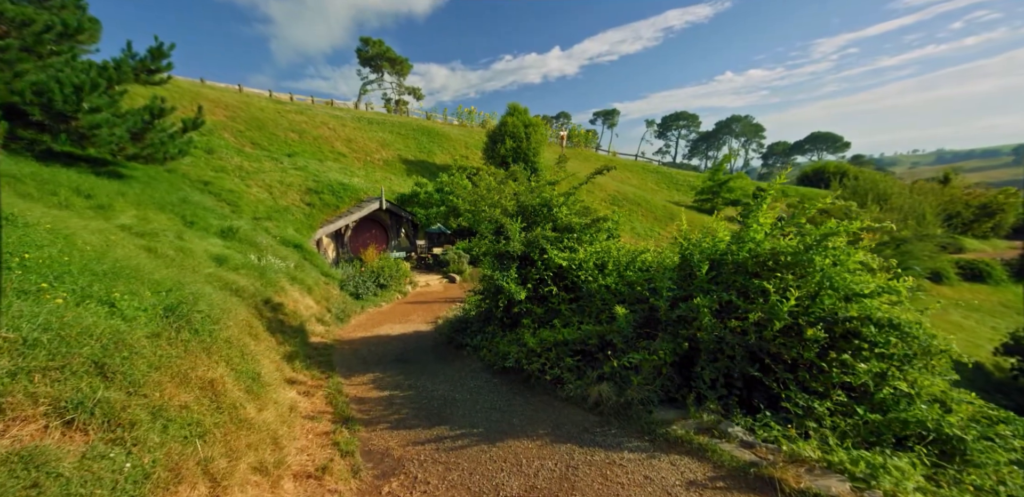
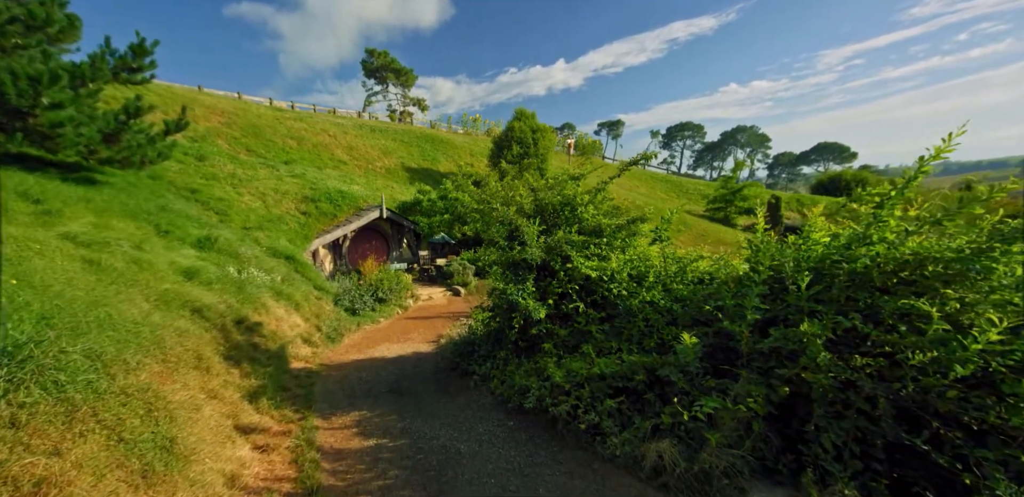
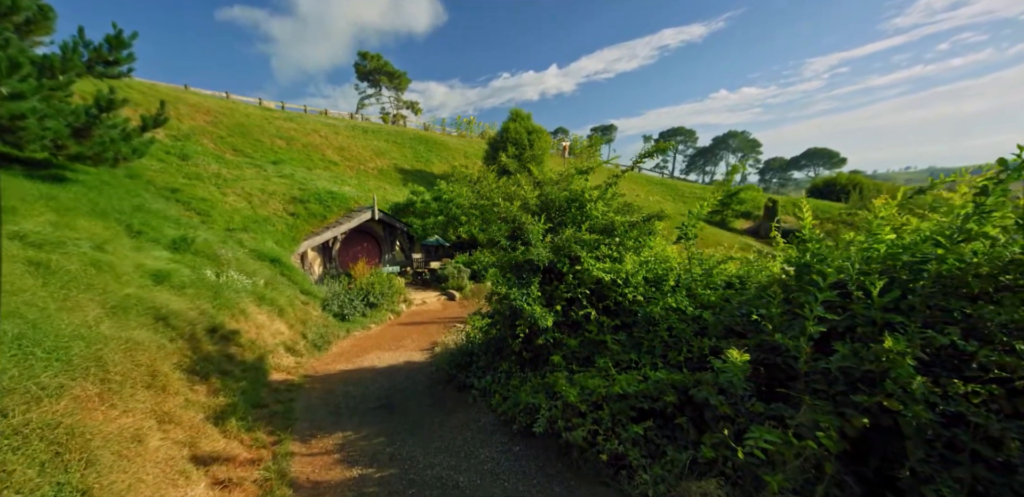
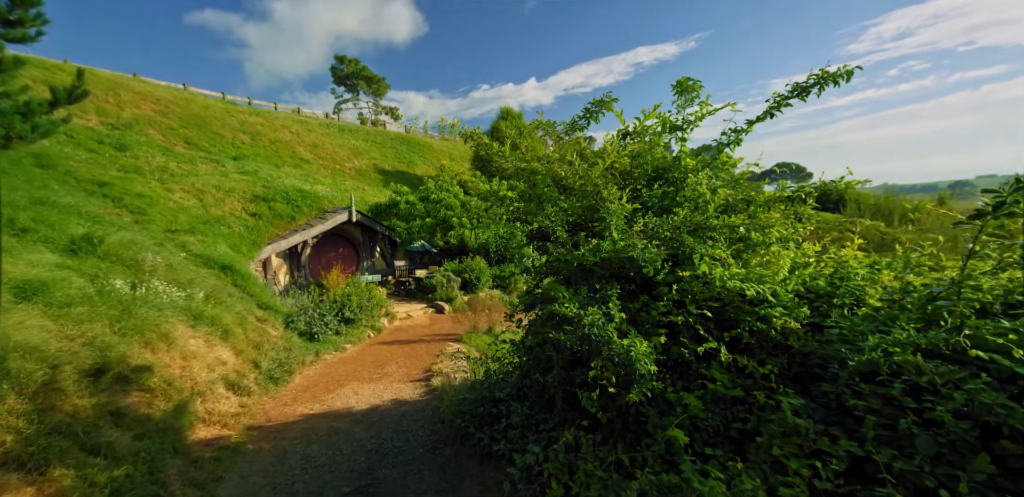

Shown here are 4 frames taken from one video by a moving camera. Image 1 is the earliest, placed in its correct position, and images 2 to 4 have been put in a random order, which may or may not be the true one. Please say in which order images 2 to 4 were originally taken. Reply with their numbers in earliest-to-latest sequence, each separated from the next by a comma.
2, 3, 4
